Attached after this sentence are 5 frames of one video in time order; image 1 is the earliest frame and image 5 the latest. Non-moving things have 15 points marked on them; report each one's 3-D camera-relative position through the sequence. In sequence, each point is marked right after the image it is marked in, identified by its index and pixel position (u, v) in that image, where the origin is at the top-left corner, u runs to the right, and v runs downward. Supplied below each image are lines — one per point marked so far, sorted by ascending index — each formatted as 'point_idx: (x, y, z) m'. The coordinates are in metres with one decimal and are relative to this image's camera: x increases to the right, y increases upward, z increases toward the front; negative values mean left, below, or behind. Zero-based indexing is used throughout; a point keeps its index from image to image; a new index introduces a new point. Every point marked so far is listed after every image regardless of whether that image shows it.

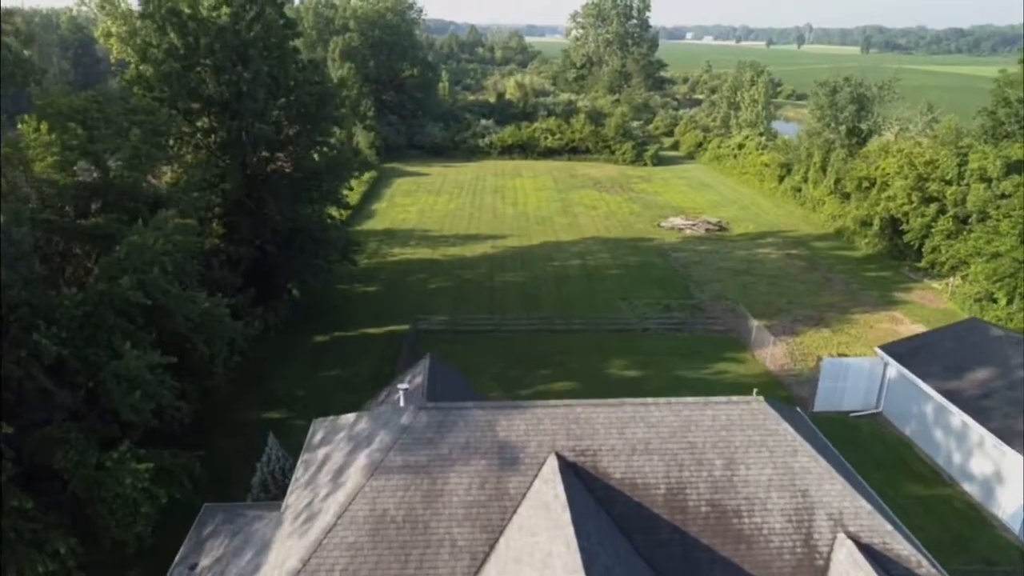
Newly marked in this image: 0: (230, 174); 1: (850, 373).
0: (-7.3, +3.0, +18.7) m
1: (+8.0, -2.0, +17.1) m
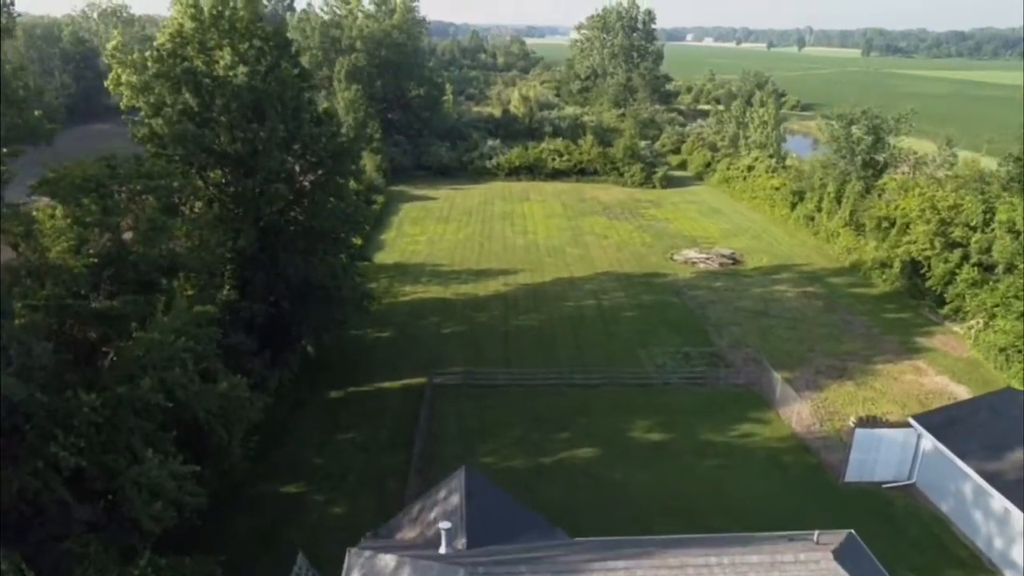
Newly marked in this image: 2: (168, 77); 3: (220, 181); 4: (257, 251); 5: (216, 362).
0: (-6.8, +1.4, +18.2) m
1: (+8.5, -3.6, +16.7) m
2: (-8.3, +5.1, +17.3) m
3: (-7.4, +2.7, +18.5) m
4: (-6.7, +1.0, +19.0) m
5: (-5.7, -1.4, +13.9) m
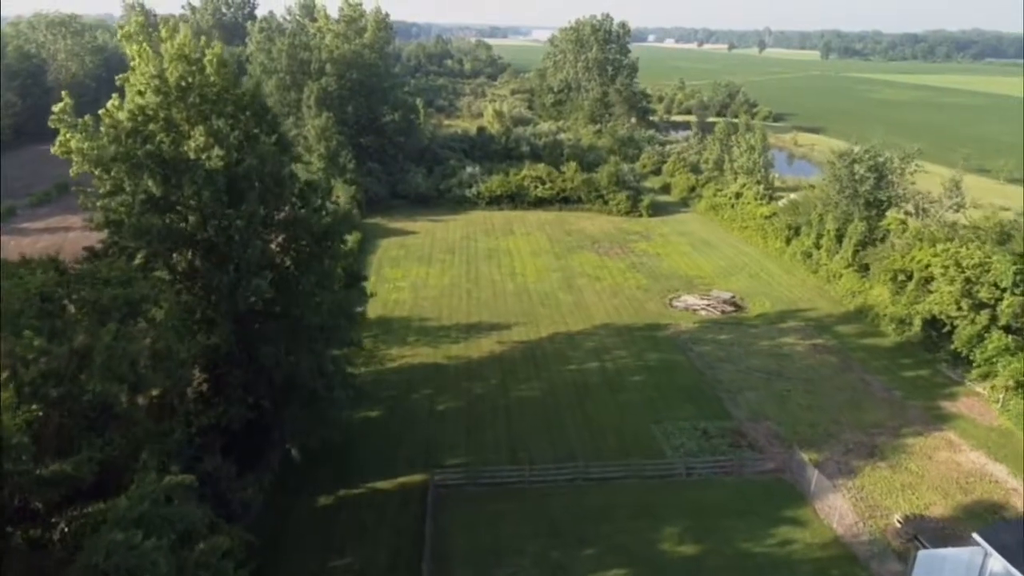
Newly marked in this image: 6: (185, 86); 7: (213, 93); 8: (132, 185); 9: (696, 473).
0: (-6.4, -0.9, +15.8) m
1: (+9.0, -5.7, +15.0) m
2: (-7.9, +2.7, +14.8) m
3: (-7.1, +0.4, +16.0) m
4: (-6.4, -1.3, +16.6) m
5: (-5.1, -3.8, +11.6) m
6: (-7.1, +4.3, +15.5) m
7: (-6.5, +4.3, +15.8) m
8: (-7.9, +2.1, +15.0) m
9: (+5.0, -5.0, +19.5) m
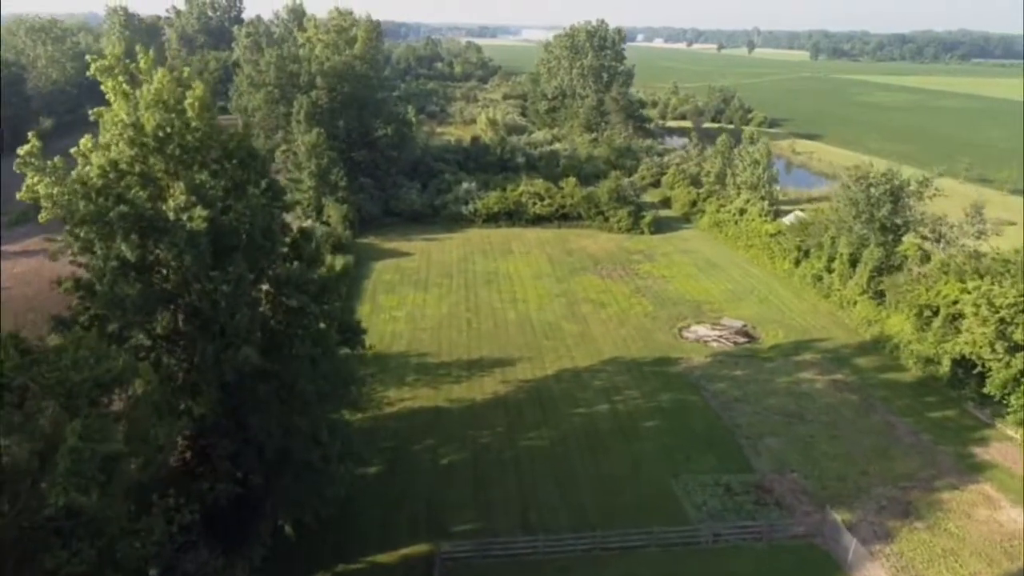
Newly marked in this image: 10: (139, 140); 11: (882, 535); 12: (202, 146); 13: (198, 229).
0: (-6.1, -2.2, +14.2) m
1: (+9.4, -7.0, +13.6) m
2: (-7.6, +1.3, +13.2) m
3: (-6.8, -1.0, +14.4) m
4: (-6.0, -2.7, +15.0) m
5: (-4.7, -5.1, +10.0) m
6: (-6.7, +3.0, +13.9) m
7: (-6.2, +2.9, +14.2) m
8: (-7.5, +0.8, +13.3) m
9: (+5.3, -6.3, +18.1) m
10: (-7.1, +2.9, +13.8) m
11: (+9.6, -6.3, +18.7) m
12: (-6.1, +2.8, +14.3) m
13: (-5.9, +1.2, +13.5) m
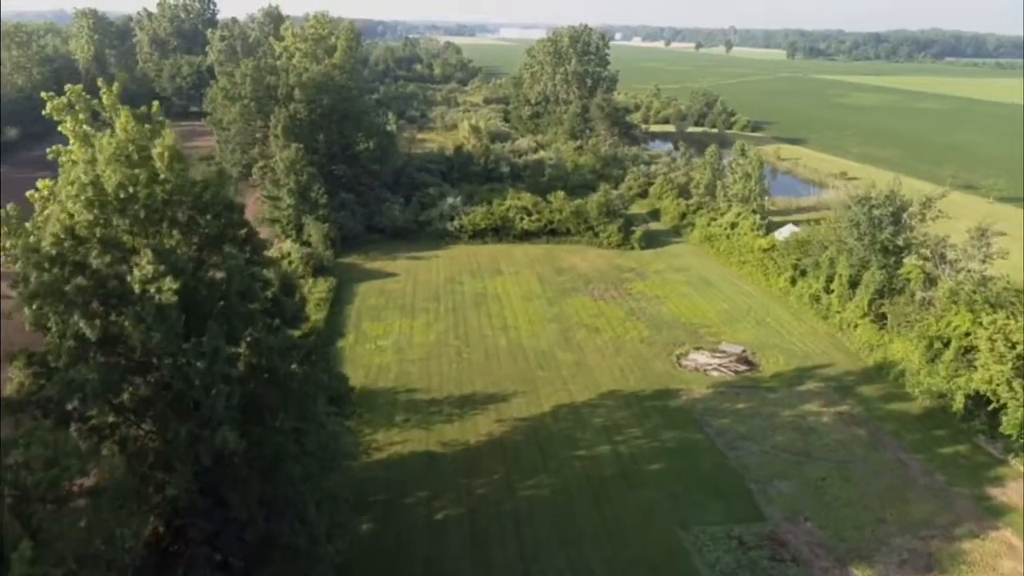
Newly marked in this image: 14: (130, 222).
0: (-5.9, -3.5, +12.8) m
1: (+9.6, -8.1, +12.6) m
2: (-7.5, +0.1, +11.7) m
3: (-6.7, -2.2, +12.9) m
4: (-5.9, -3.9, +13.5) m
5: (-4.4, -6.4, +8.6) m
6: (-6.6, +1.7, +12.4) m
7: (-6.1, +1.7, +12.7) m
8: (-7.4, -0.5, +11.8) m
9: (+5.4, -7.4, +16.9) m
10: (-7.0, +1.6, +12.3) m
11: (+9.6, -7.4, +17.7) m
12: (-6.0, +1.6, +12.8) m
13: (-5.8, -0.1, +12.0) m
14: (-6.6, +1.3, +12.5) m
